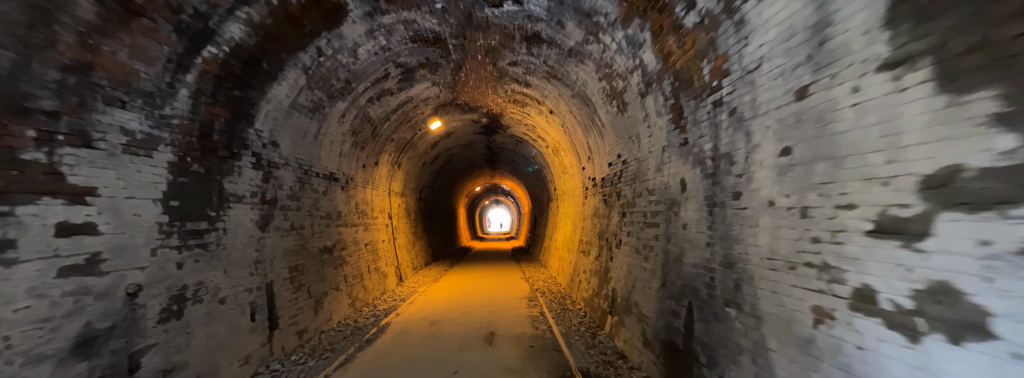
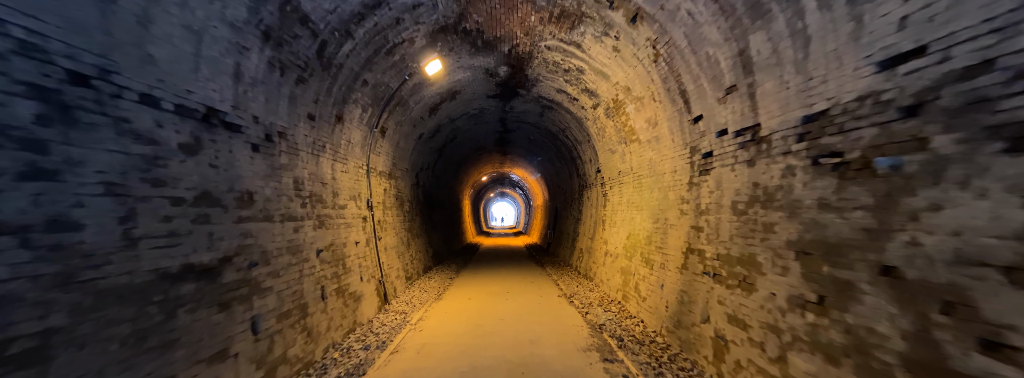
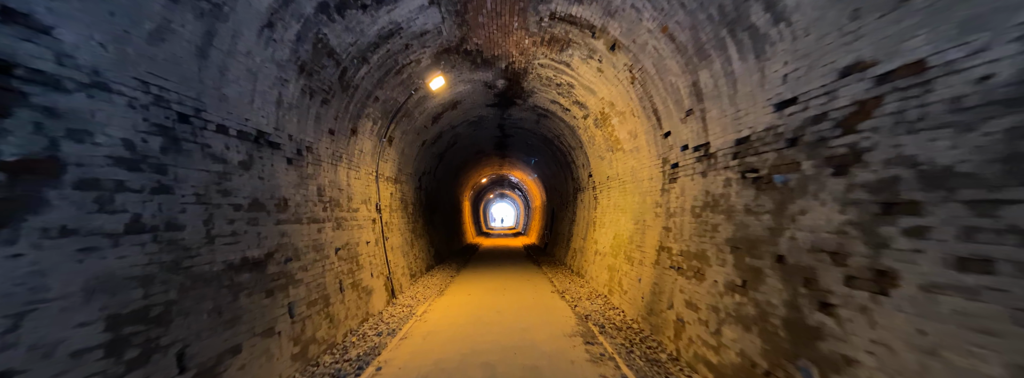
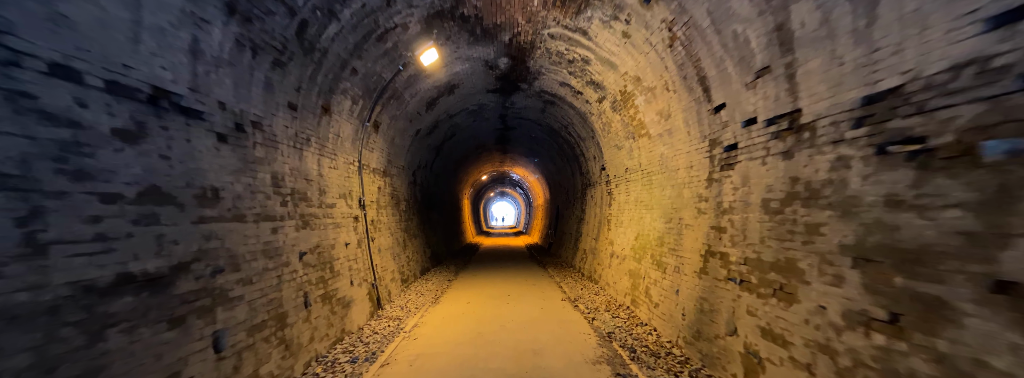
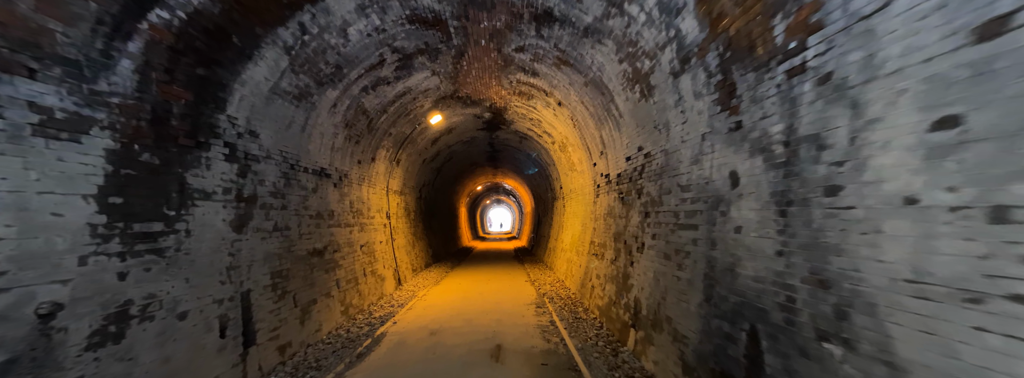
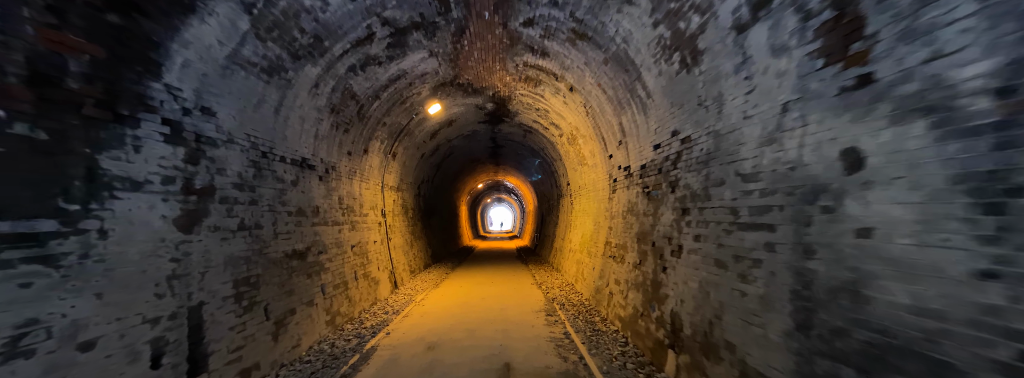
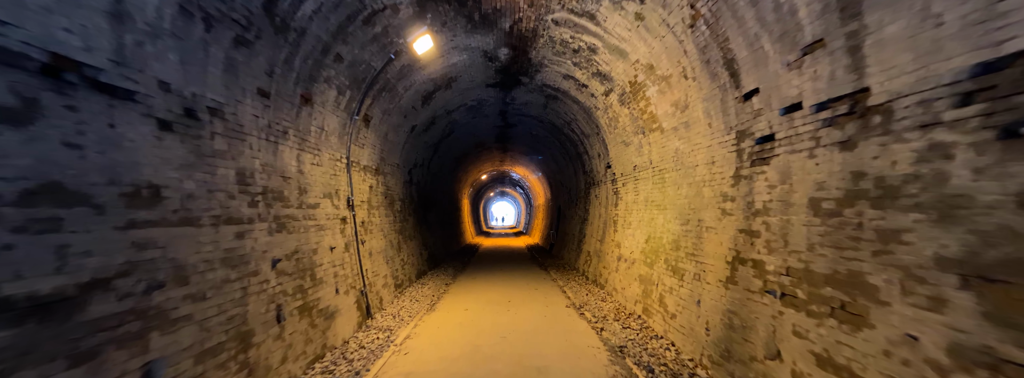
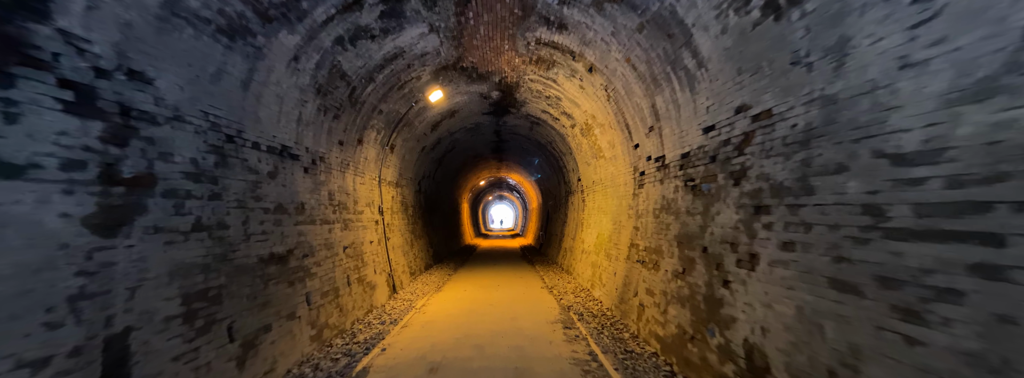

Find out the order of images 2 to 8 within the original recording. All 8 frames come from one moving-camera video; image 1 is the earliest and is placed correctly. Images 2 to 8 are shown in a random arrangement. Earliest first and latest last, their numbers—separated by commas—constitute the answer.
5, 6, 8, 3, 2, 4, 7
